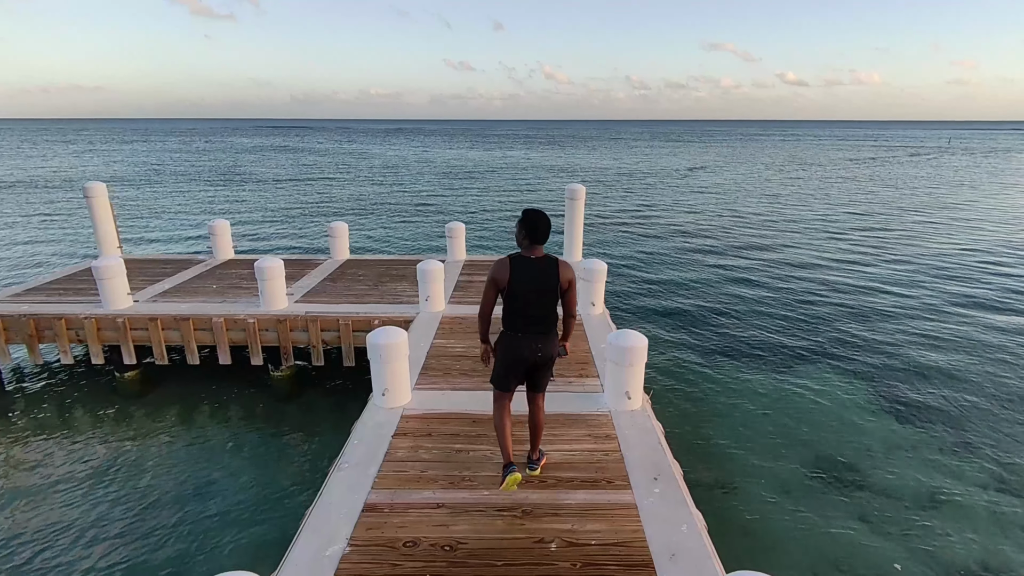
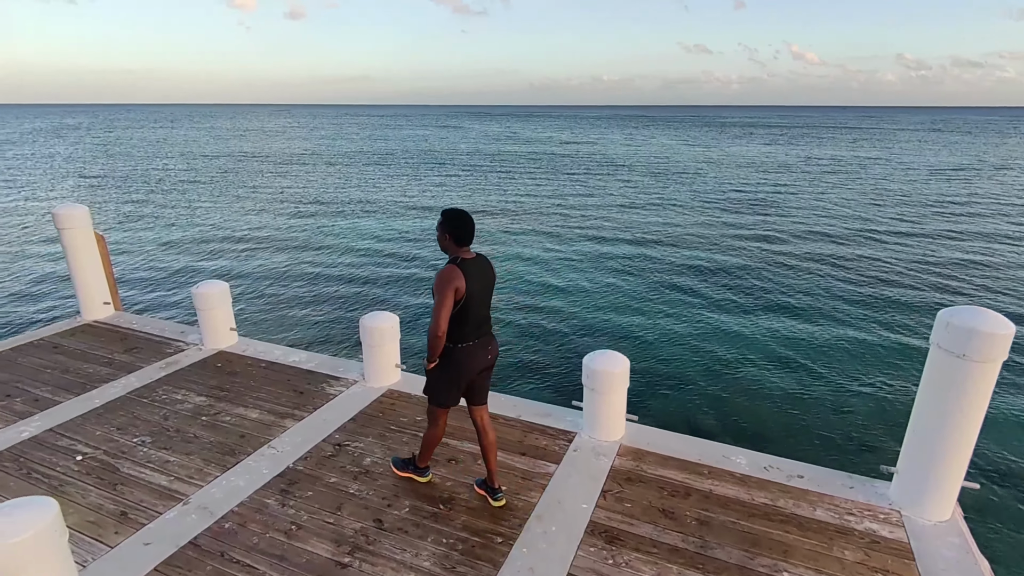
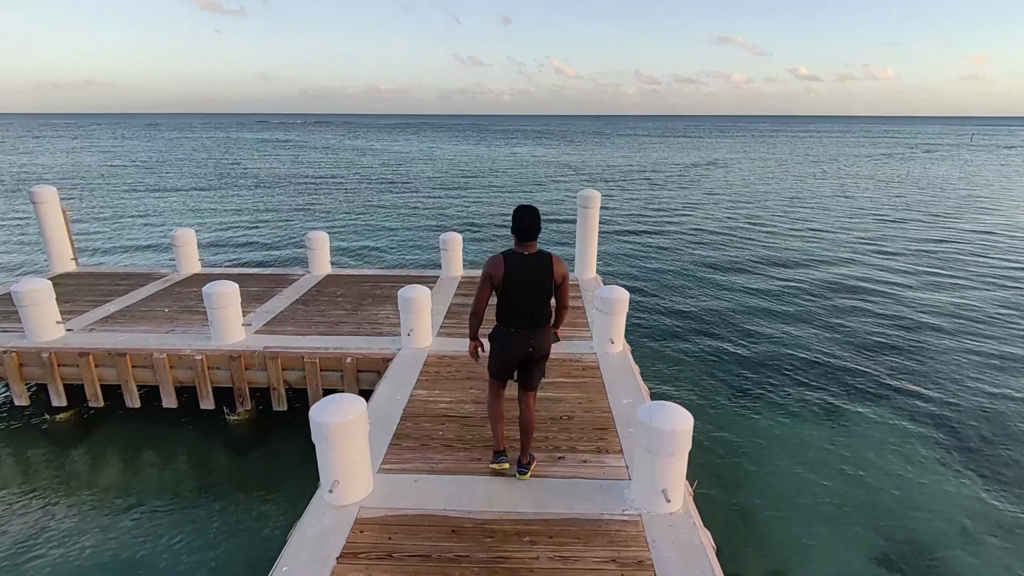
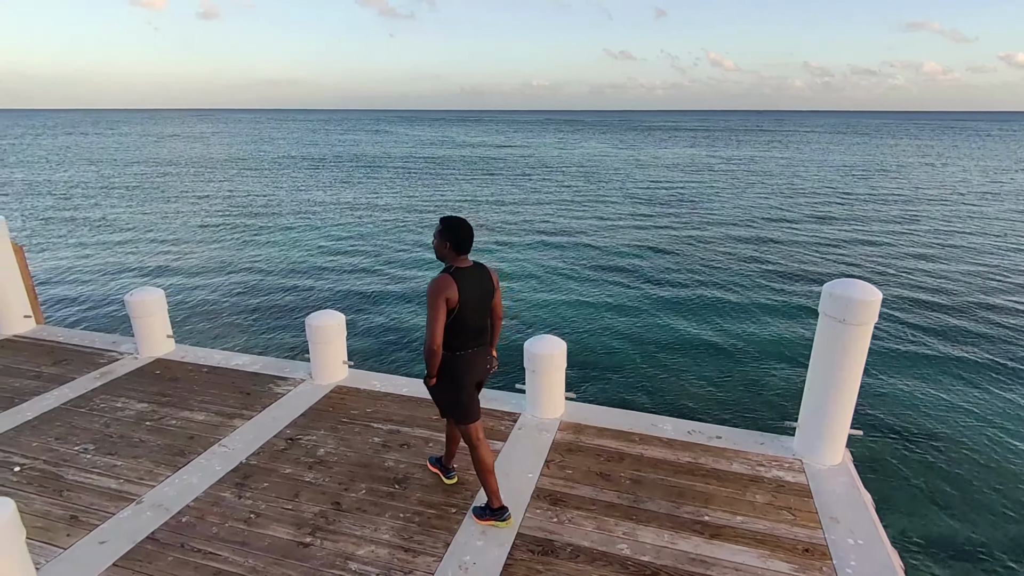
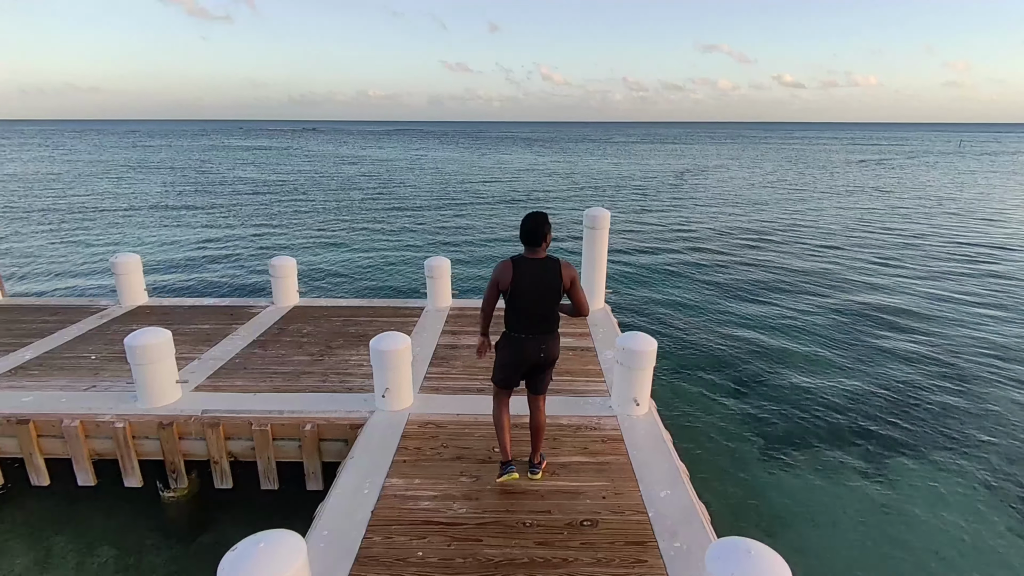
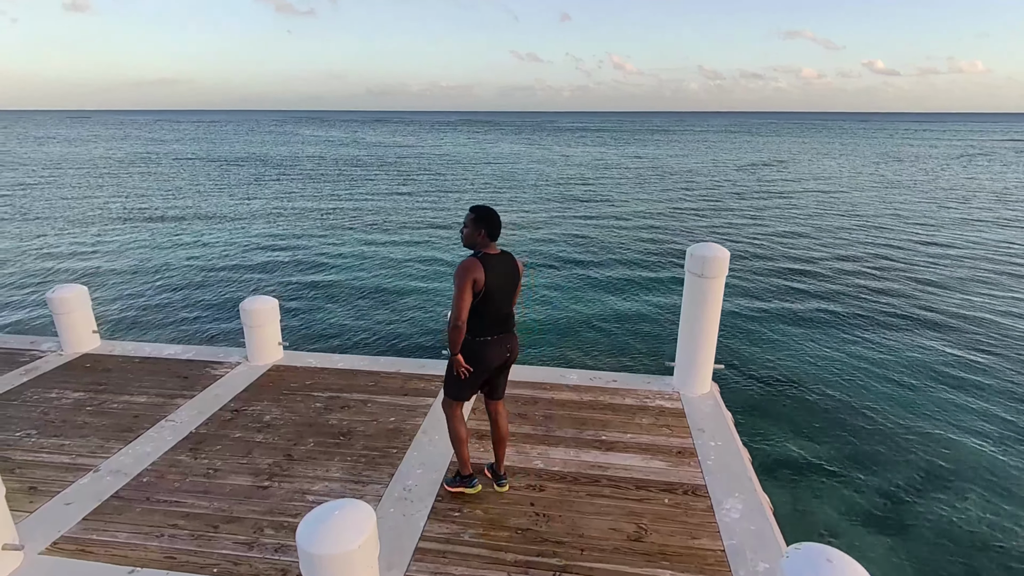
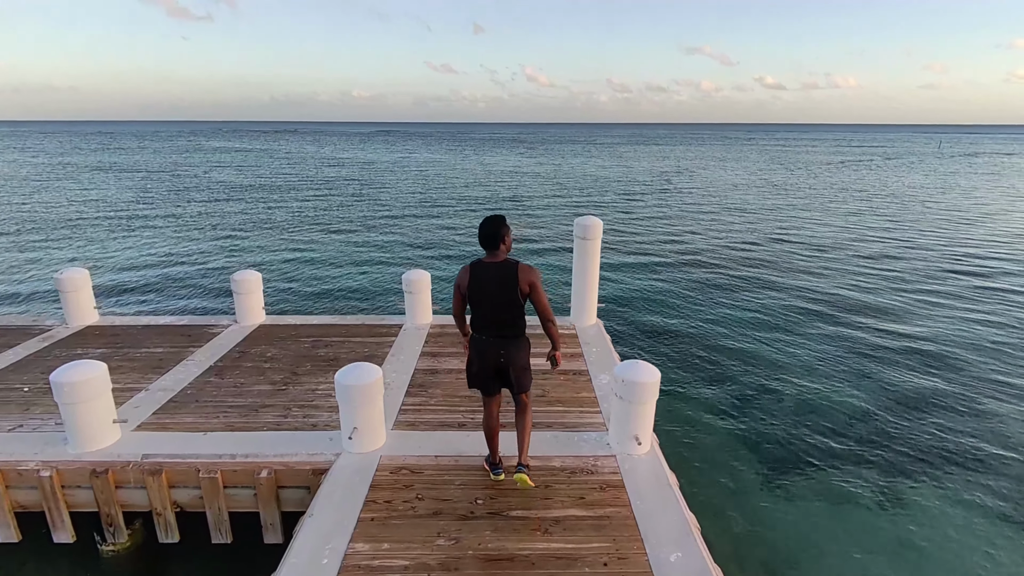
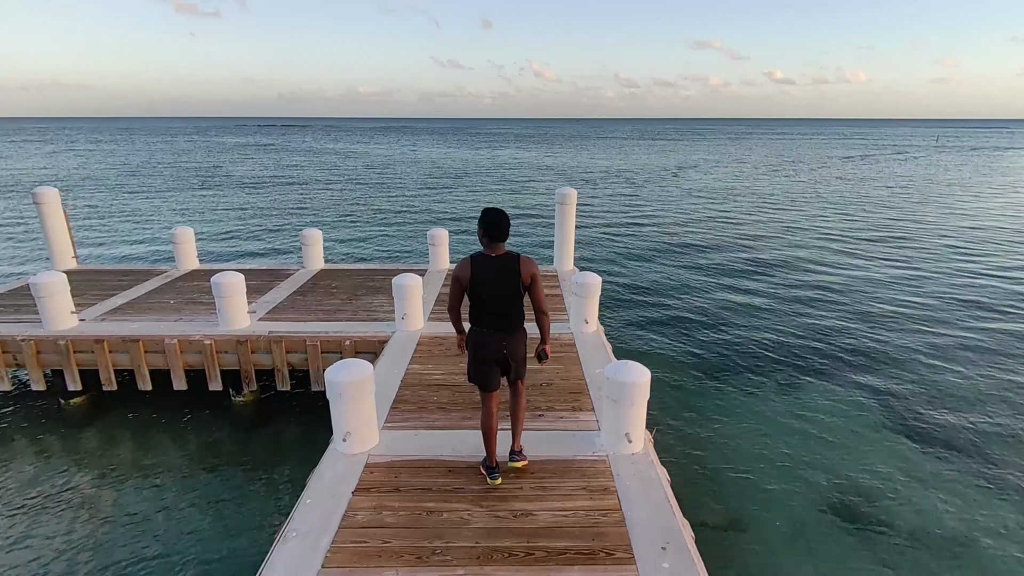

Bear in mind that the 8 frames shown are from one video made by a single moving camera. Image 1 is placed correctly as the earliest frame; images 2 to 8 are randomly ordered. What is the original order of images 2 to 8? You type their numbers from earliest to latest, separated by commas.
8, 3, 5, 7, 6, 4, 2
